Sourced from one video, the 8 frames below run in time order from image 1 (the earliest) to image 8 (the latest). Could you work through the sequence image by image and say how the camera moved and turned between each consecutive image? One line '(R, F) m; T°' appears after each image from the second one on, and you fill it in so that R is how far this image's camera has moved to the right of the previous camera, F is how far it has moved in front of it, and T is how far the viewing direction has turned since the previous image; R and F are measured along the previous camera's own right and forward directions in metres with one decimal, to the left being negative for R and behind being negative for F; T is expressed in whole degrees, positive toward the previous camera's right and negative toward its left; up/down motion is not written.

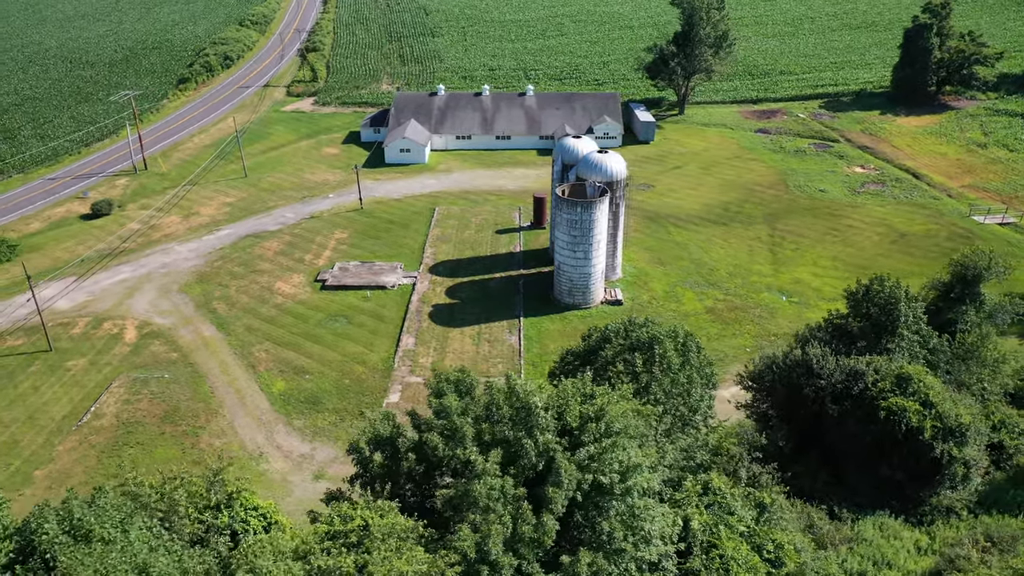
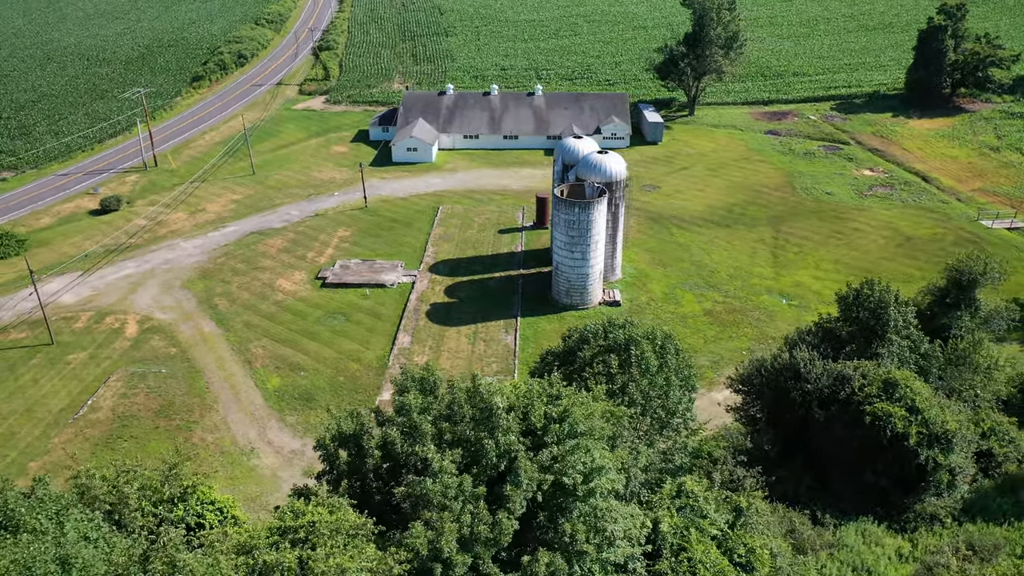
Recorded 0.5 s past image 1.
(+1.3, 0.0) m; -1°
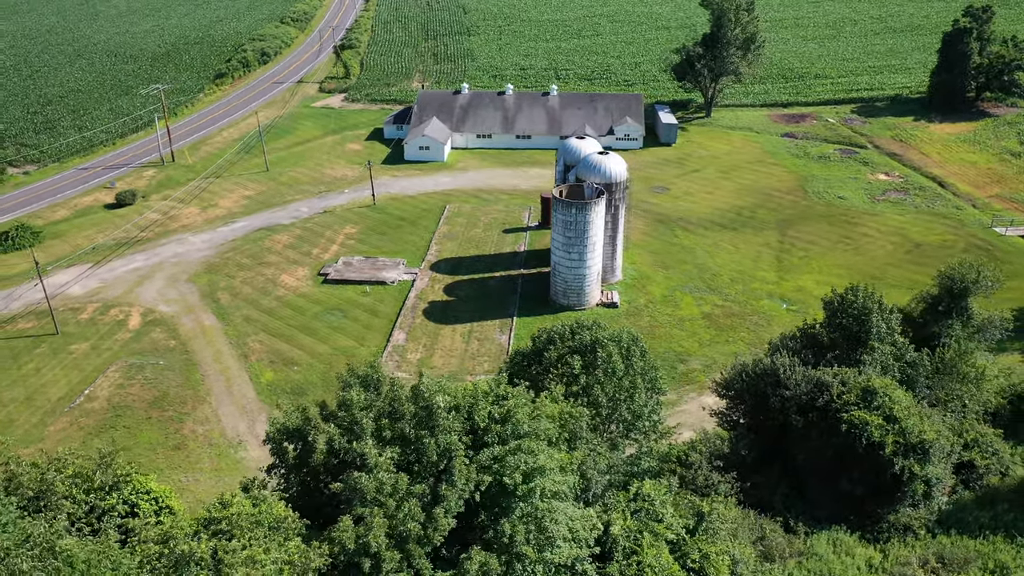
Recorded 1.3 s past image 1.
(+2.0, 0.0) m; -2°
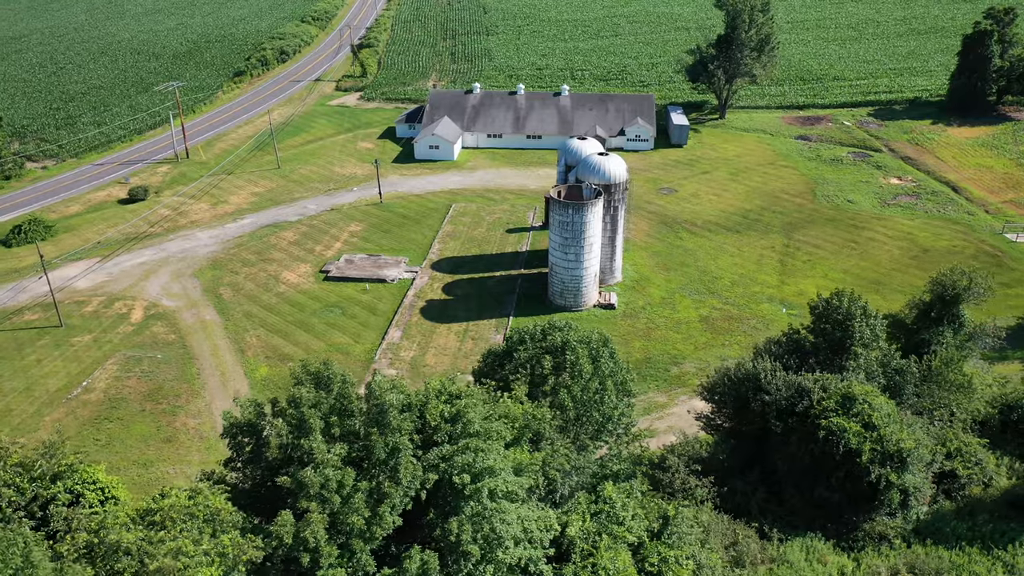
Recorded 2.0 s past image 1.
(+1.8, 0.0) m; -2°
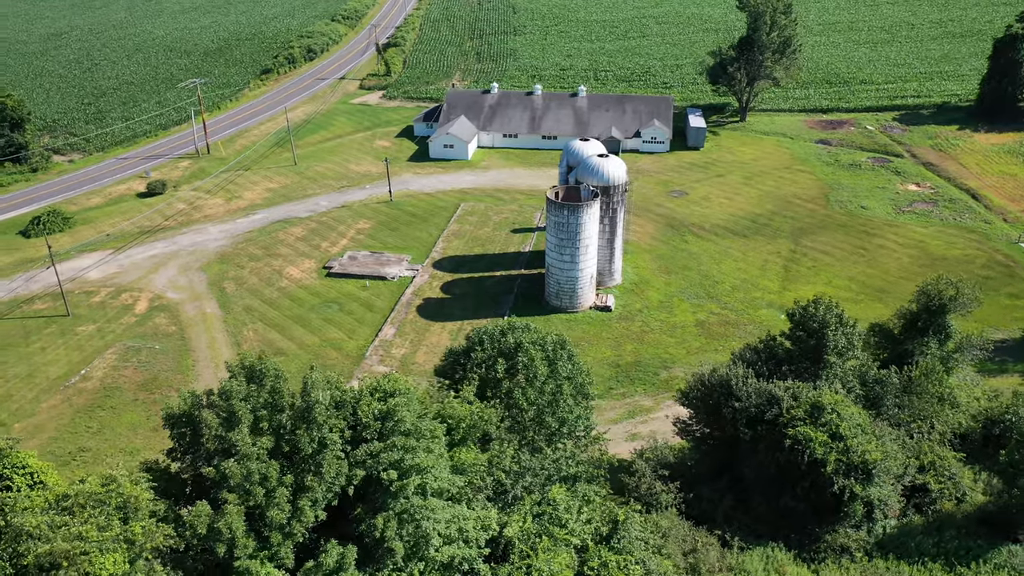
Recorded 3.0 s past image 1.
(+2.6, 0.0) m; -3°
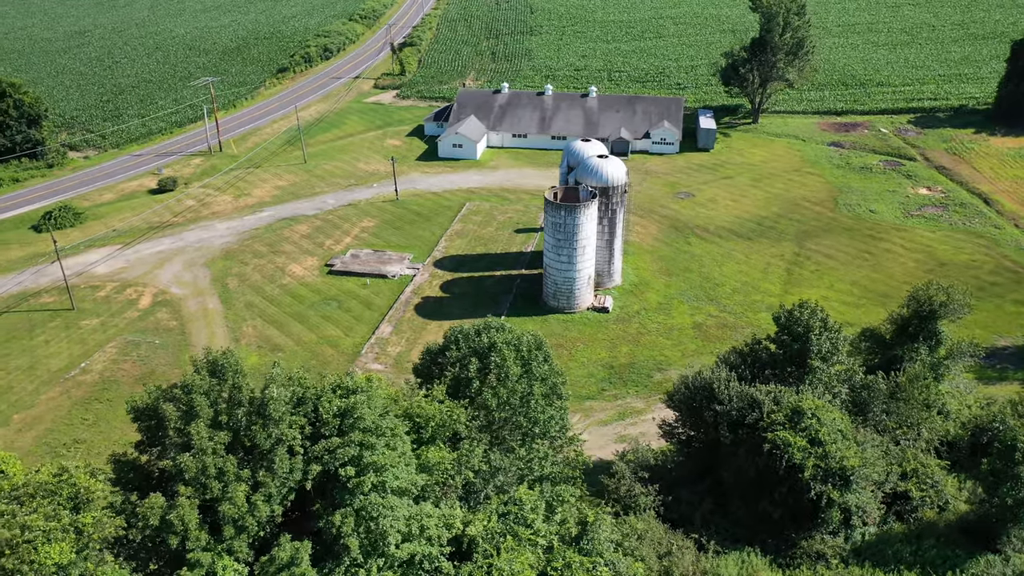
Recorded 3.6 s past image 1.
(+1.5, 0.0) m; -2°
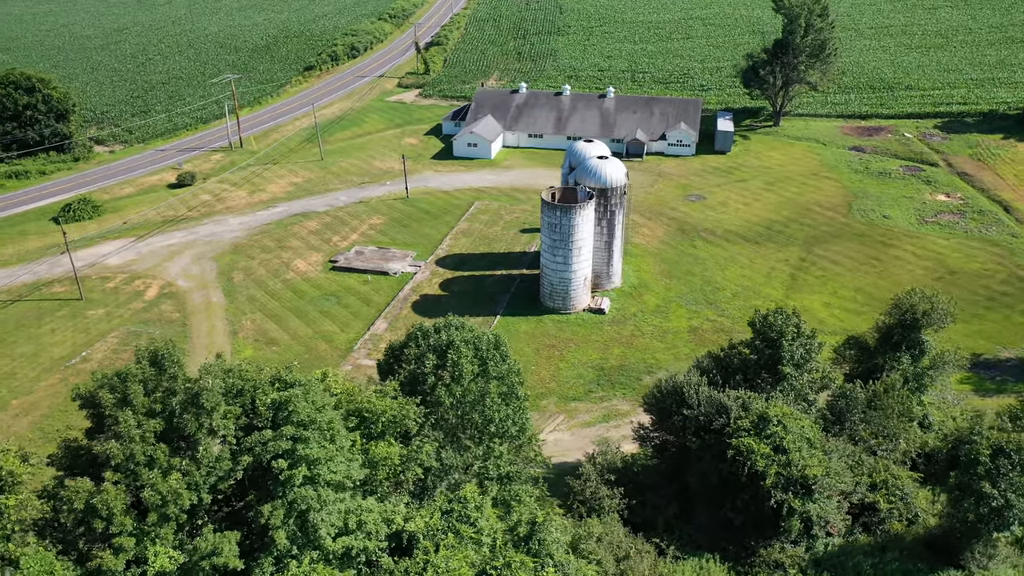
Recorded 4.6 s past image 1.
(+2.6, 0.0) m; -3°
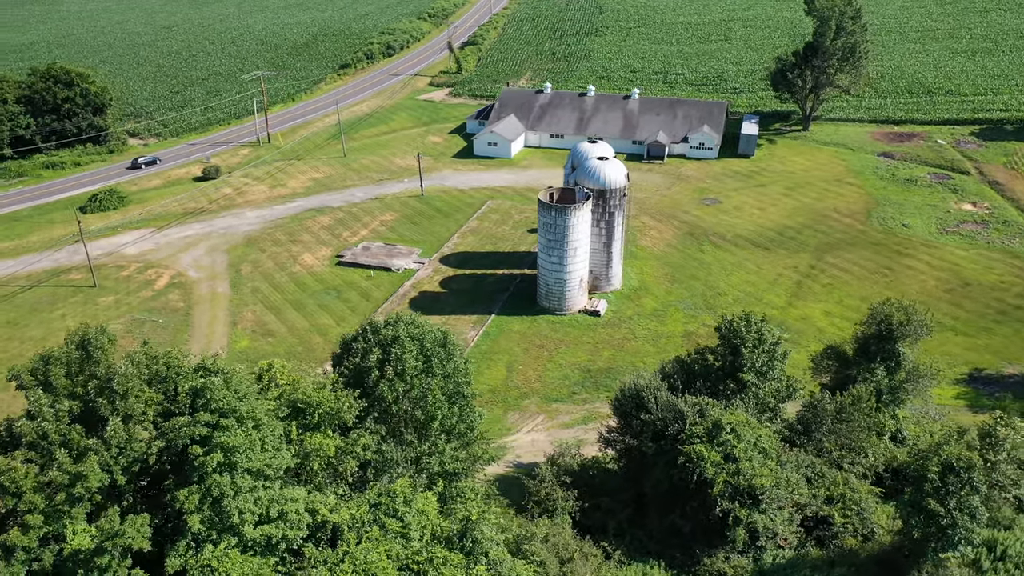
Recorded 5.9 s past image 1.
(+3.3, +0.1) m; -4°
